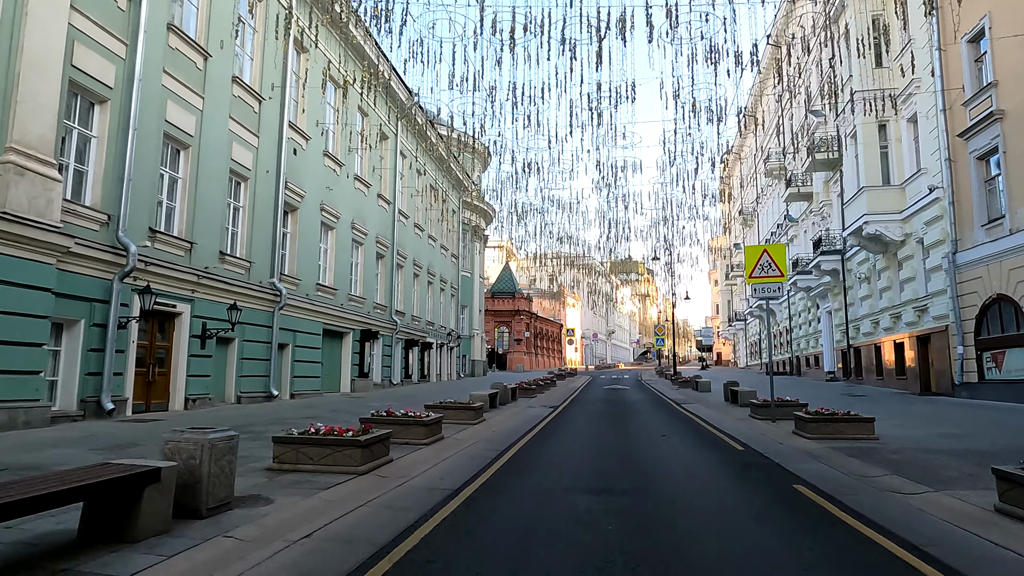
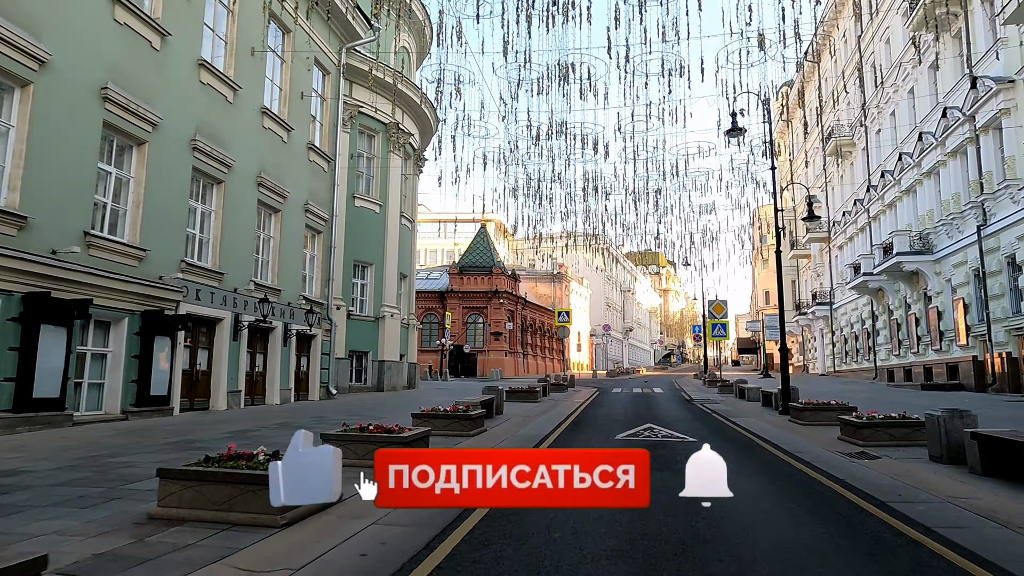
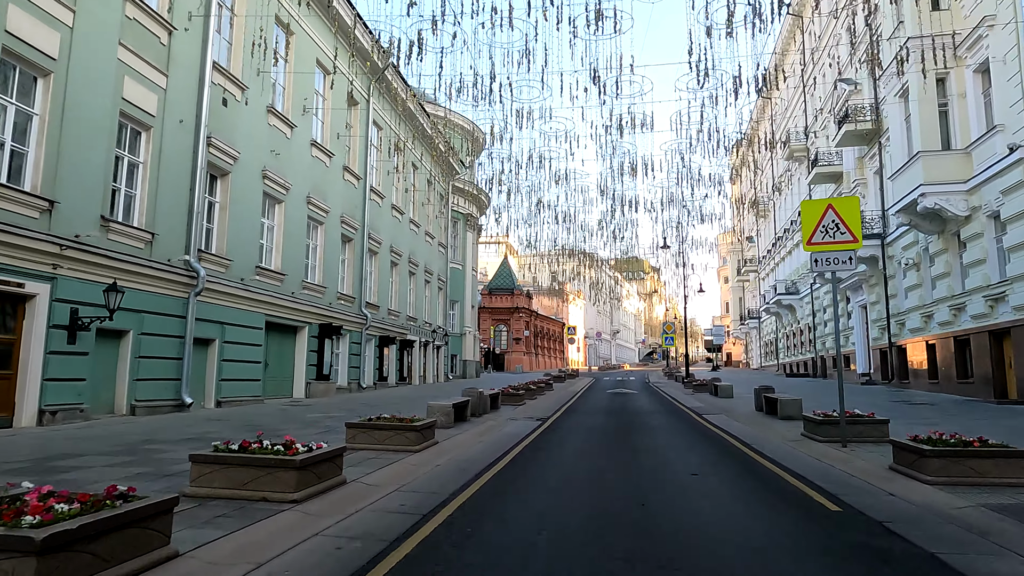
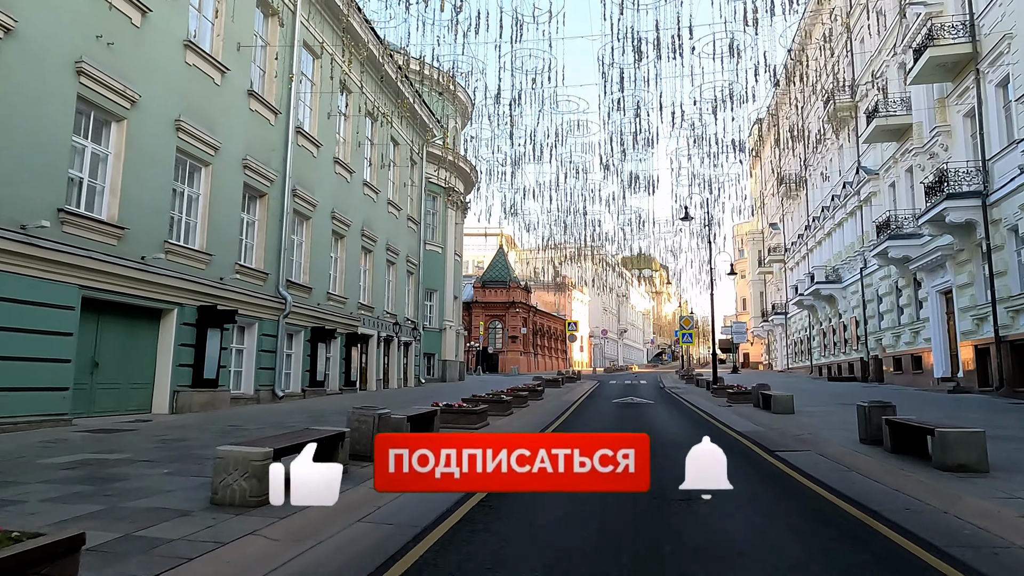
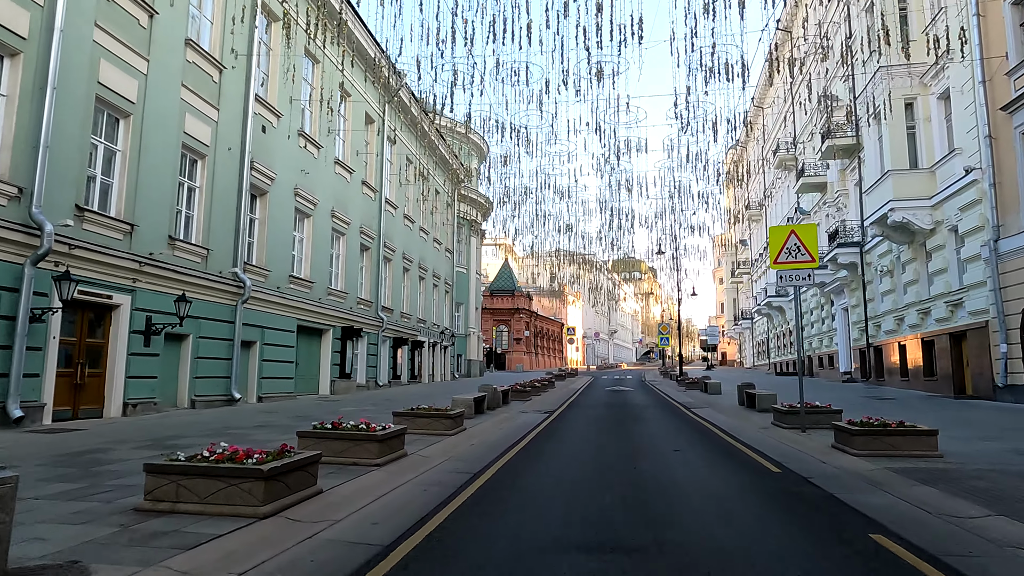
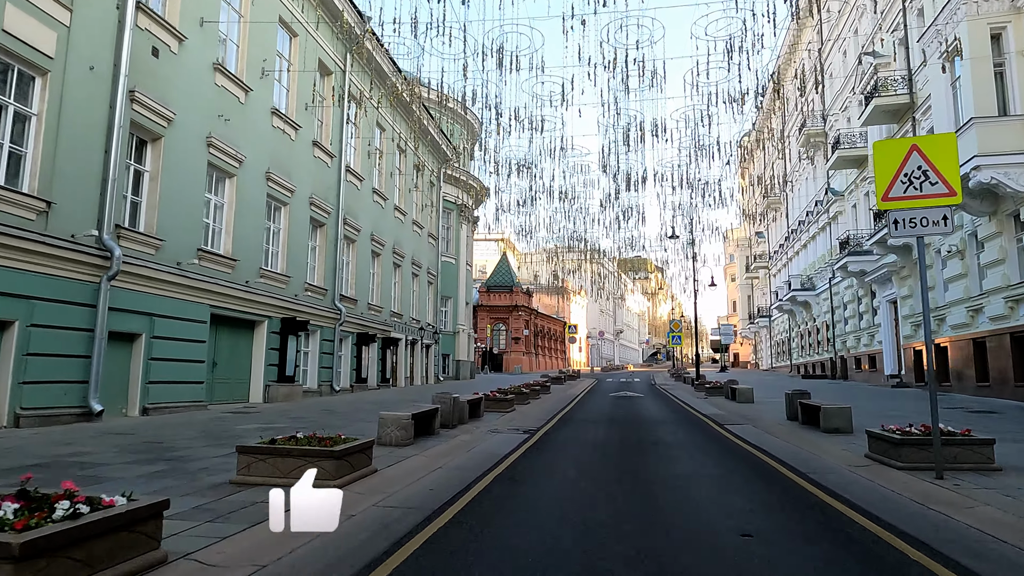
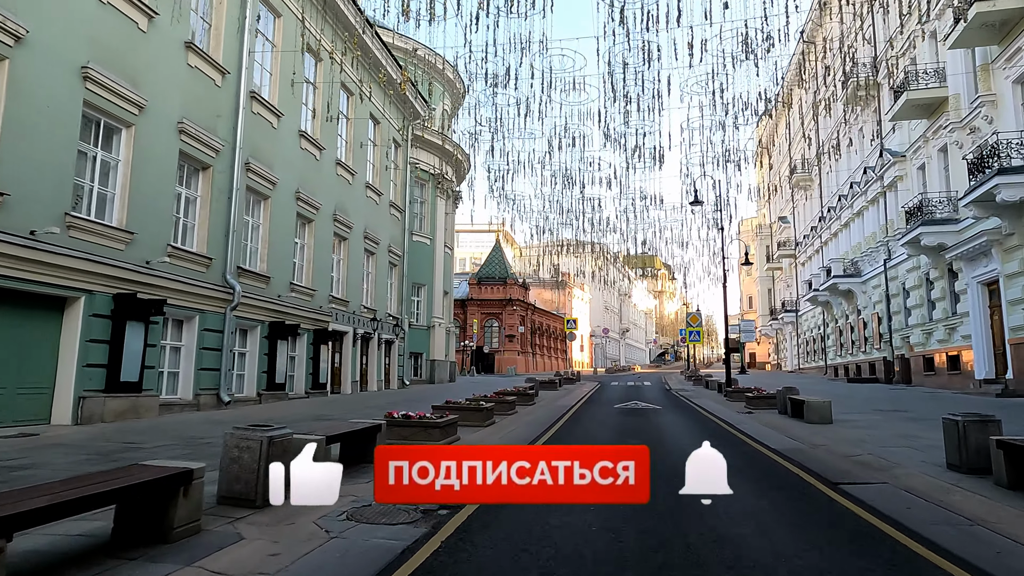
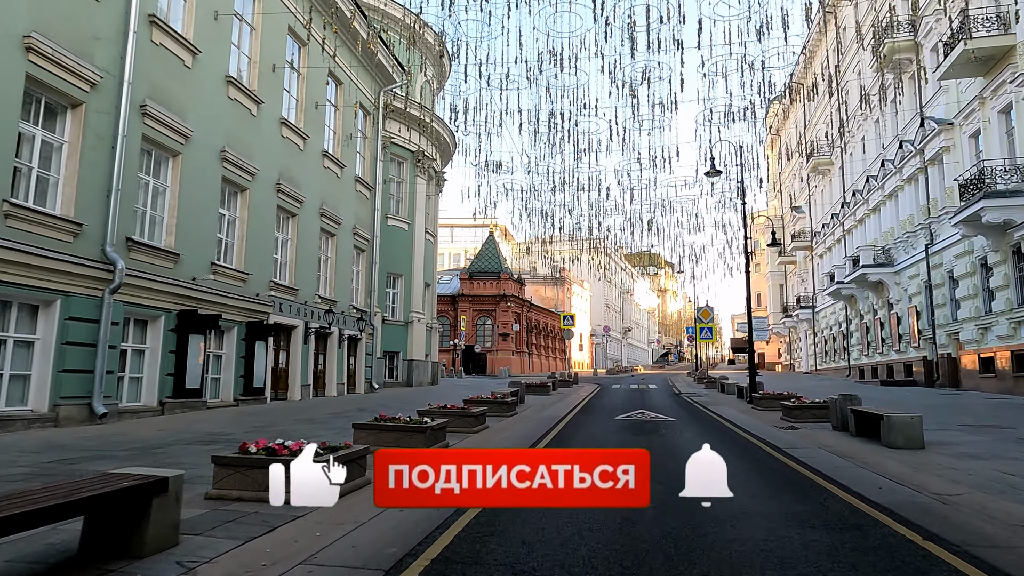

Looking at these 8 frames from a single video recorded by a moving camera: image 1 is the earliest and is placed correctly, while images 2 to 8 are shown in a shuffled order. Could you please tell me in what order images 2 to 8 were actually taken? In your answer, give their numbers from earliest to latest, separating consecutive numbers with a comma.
5, 3, 6, 4, 7, 8, 2
